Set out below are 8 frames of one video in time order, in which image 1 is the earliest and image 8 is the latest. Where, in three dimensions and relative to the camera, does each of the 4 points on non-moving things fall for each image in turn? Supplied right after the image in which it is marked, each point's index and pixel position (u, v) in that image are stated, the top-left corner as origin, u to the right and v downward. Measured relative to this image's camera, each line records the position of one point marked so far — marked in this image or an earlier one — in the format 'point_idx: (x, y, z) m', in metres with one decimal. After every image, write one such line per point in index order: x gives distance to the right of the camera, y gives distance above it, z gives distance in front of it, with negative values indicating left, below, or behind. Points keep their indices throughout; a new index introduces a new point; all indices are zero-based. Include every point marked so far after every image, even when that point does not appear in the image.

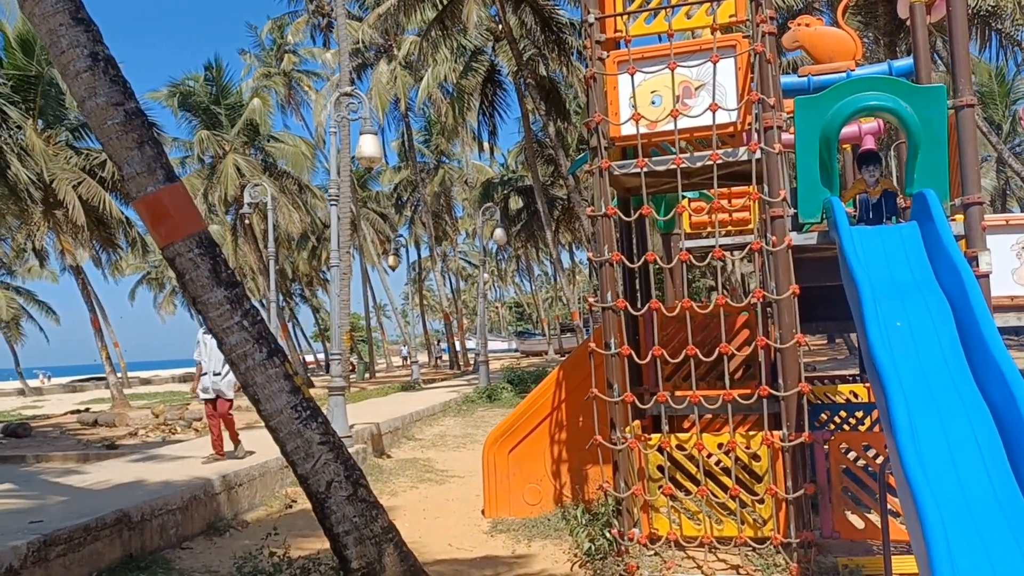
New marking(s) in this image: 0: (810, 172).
0: (+2.2, +0.9, +6.5) m
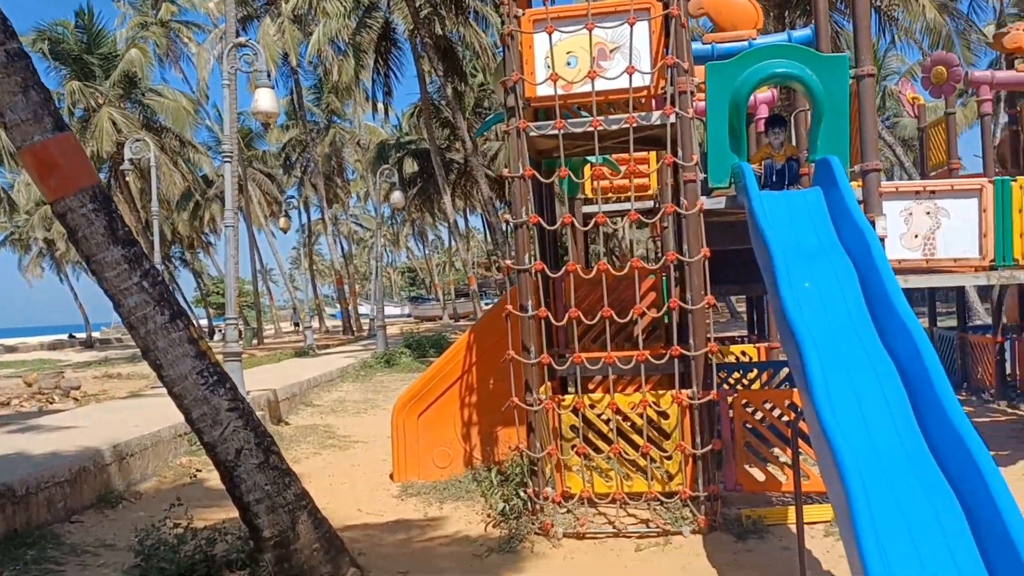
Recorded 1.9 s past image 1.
0: (+1.6, +1.2, +6.6) m
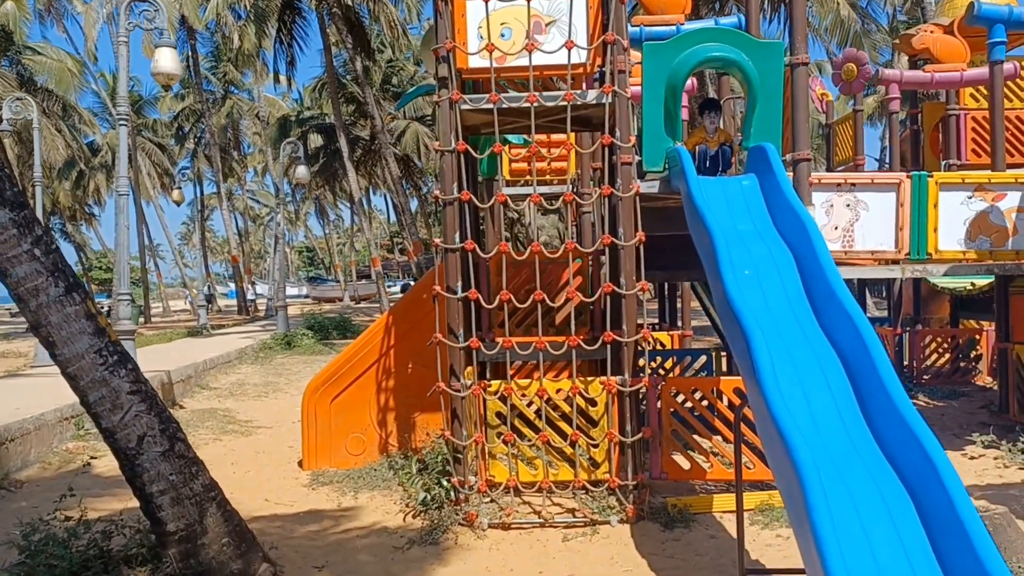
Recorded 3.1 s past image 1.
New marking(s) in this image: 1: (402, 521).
0: (+1.1, +1.3, +6.5) m
1: (-0.8, -1.7, +6.5) m
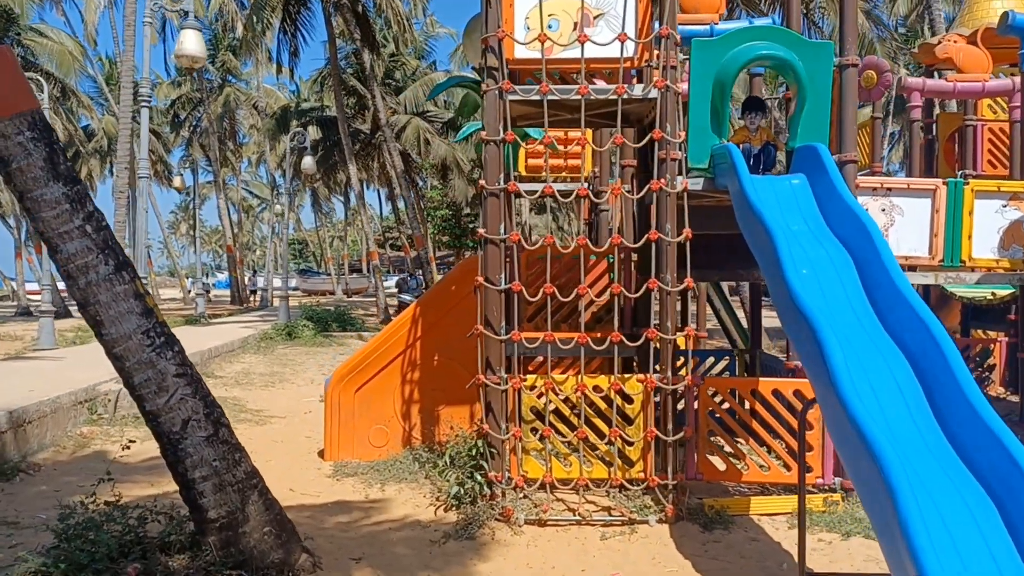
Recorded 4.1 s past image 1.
0: (+1.4, +1.3, +6.4) m
1: (-0.6, -1.7, +6.4) m
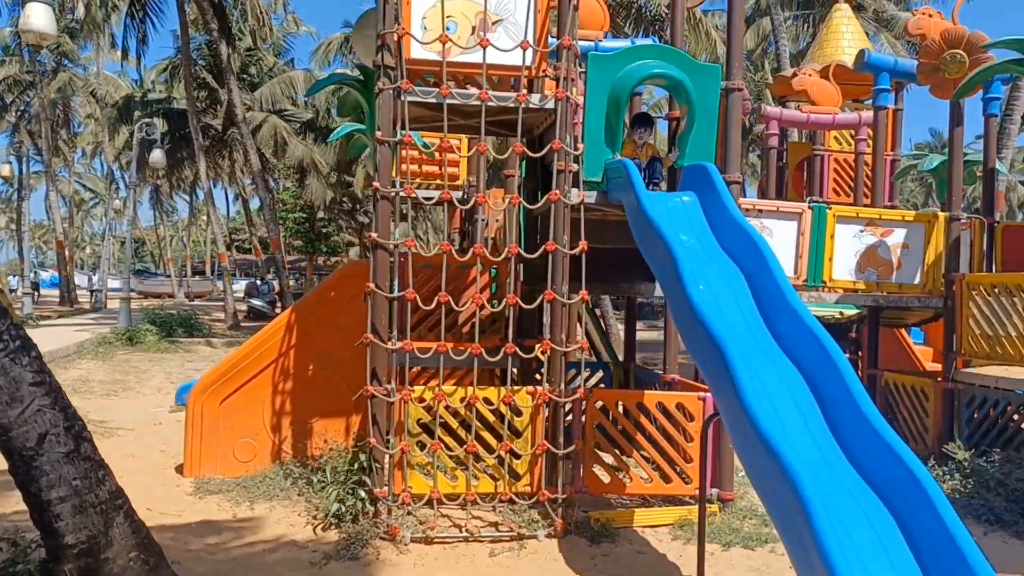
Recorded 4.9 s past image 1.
0: (+0.6, +1.2, +6.5) m
1: (-1.4, -1.7, +6.0) m
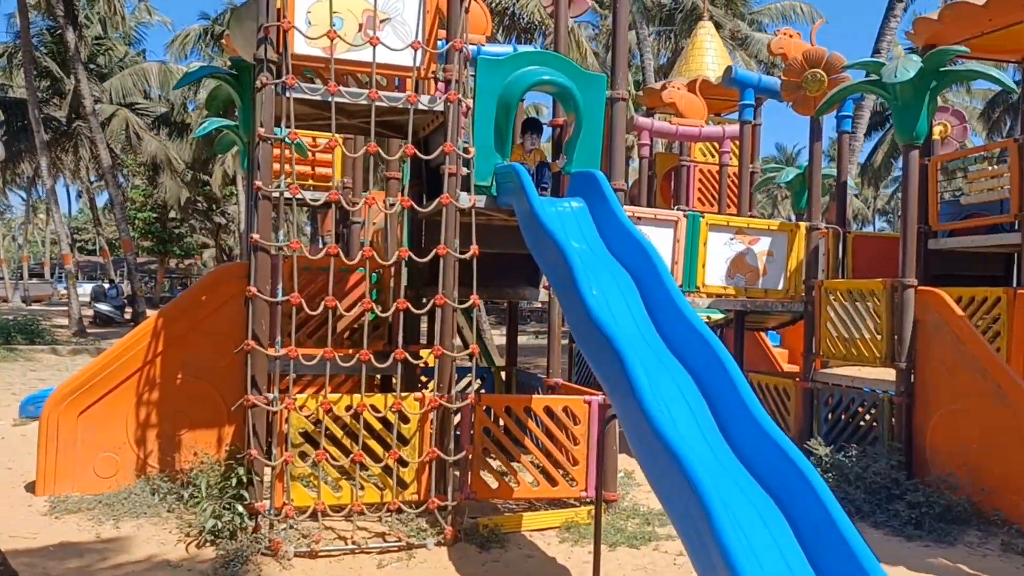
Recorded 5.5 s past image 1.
0: (-0.2, +1.2, +6.4) m
1: (-2.1, -1.7, +5.7) m
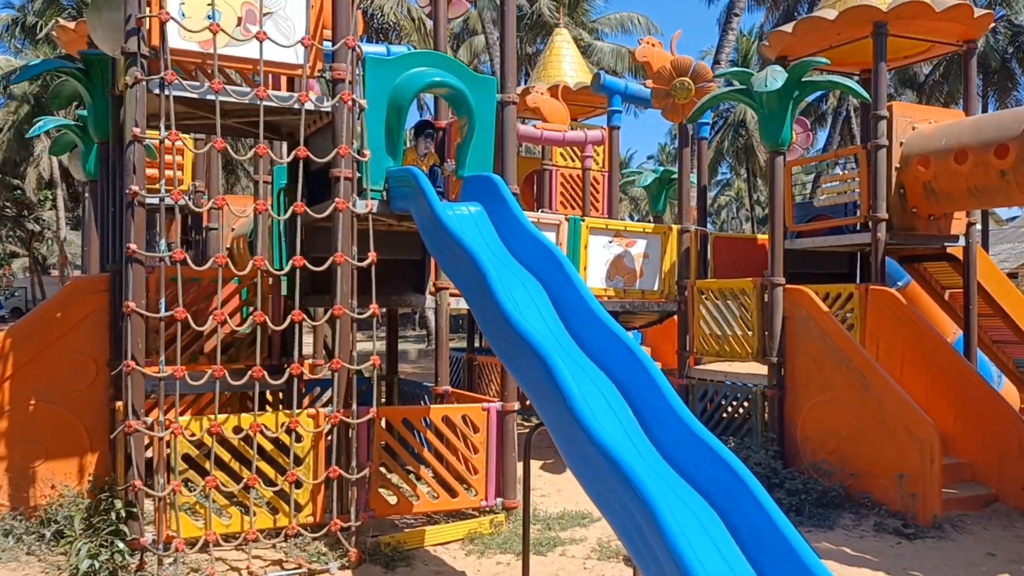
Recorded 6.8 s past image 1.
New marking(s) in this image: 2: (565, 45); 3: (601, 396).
0: (-1.0, +1.1, +6.2) m
1: (-2.7, -1.8, +5.1) m
2: (+0.9, +4.3, +15.2) m
3: (+0.5, -0.6, +4.6) m
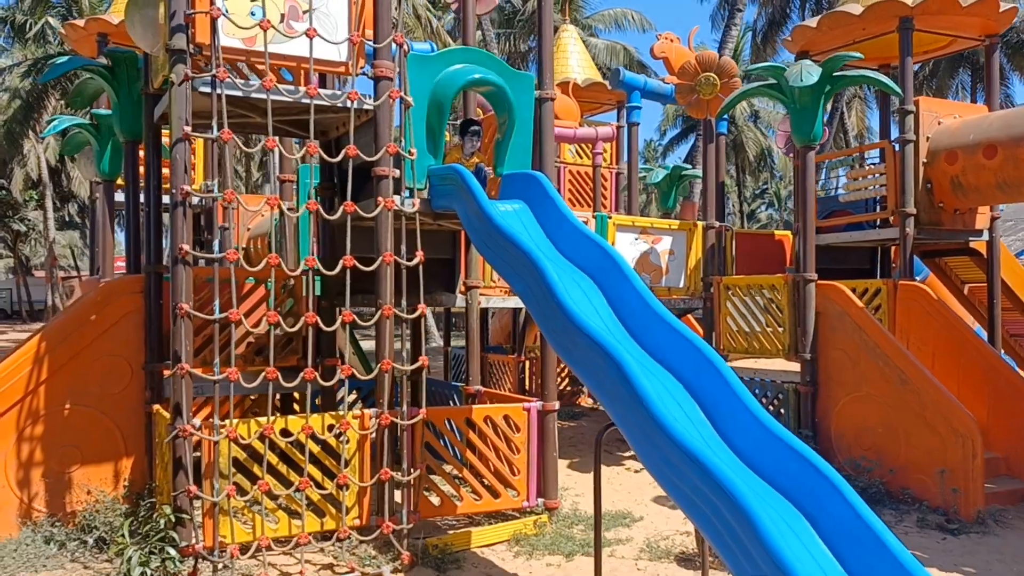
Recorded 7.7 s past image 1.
0: (-0.7, +1.1, +6.1) m
1: (-2.3, -1.9, +5.0) m
2: (+1.1, +4.3, +15.1) m
3: (+0.8, -0.6, +4.5) m
